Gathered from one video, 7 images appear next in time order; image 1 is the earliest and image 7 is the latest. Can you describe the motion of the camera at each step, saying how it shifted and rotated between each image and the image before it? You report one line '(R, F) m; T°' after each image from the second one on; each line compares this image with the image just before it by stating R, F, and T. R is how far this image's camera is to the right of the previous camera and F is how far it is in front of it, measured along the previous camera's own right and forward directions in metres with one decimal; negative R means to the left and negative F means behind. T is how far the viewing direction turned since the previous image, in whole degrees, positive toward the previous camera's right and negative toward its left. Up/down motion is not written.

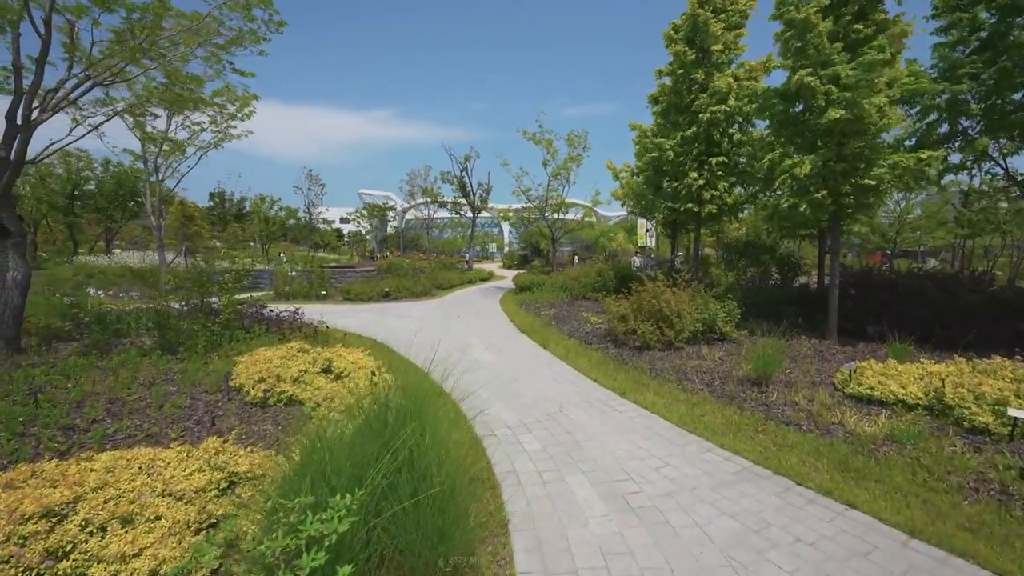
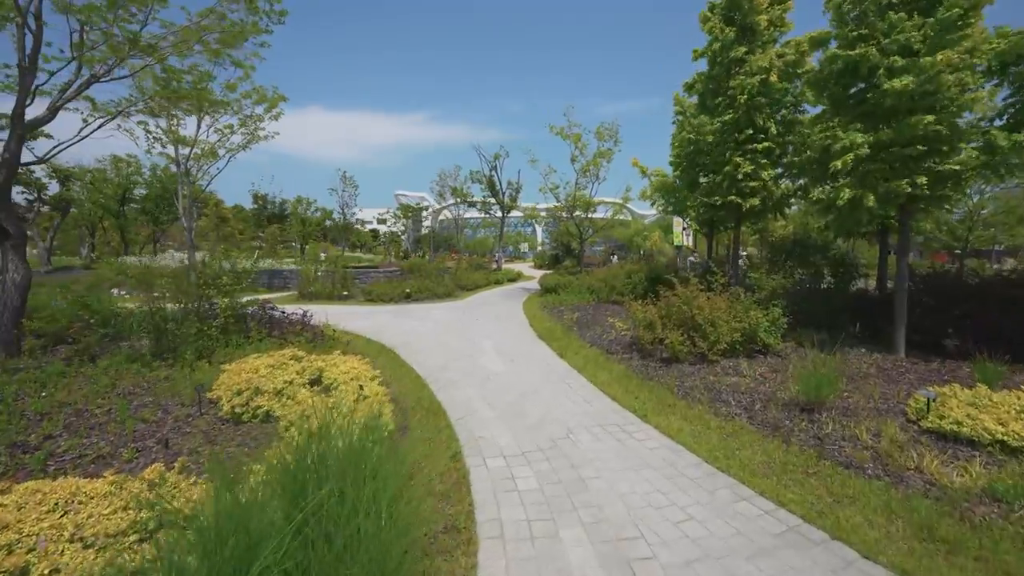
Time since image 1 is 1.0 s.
(+0.4, +0.7) m; -5°
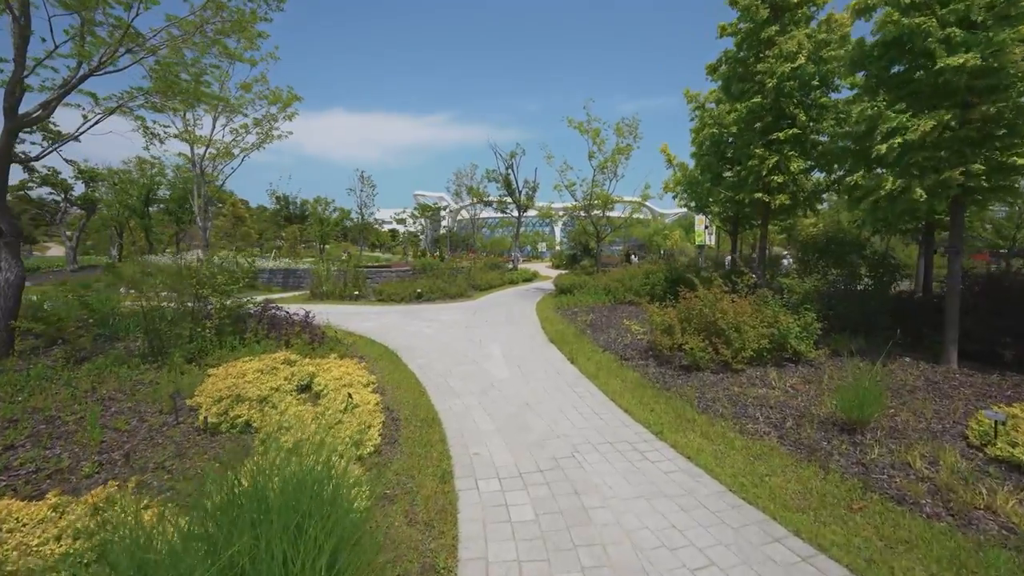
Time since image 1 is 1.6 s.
(+0.2, +0.5) m; -3°
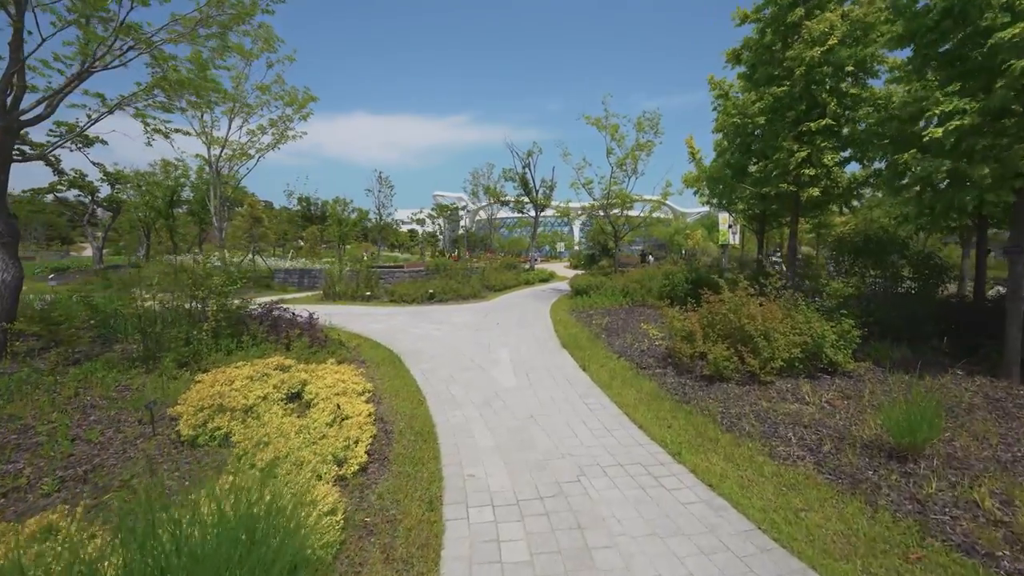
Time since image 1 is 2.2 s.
(+0.2, +0.4) m; -3°
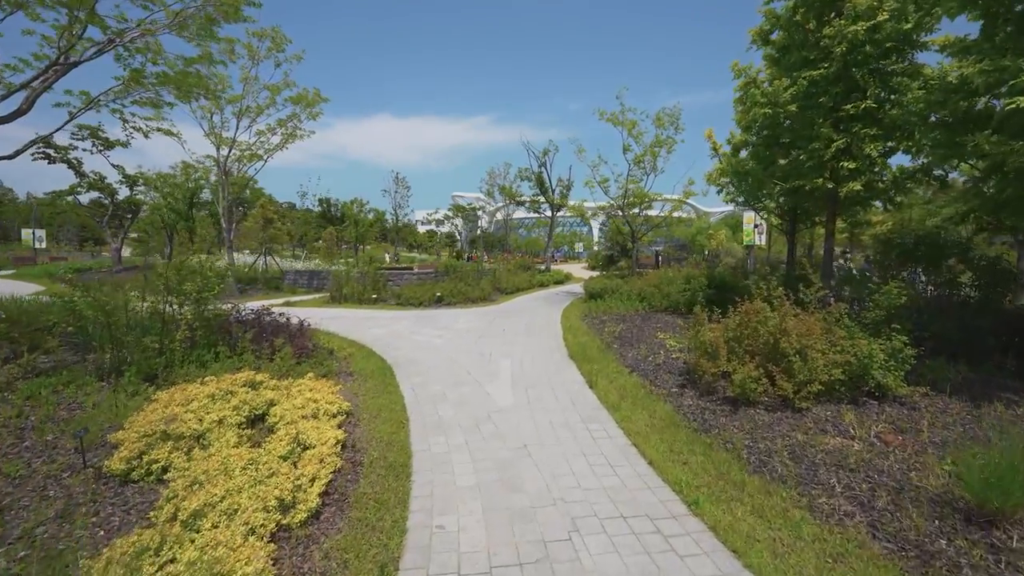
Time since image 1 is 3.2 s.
(+0.3, +0.7) m; -3°
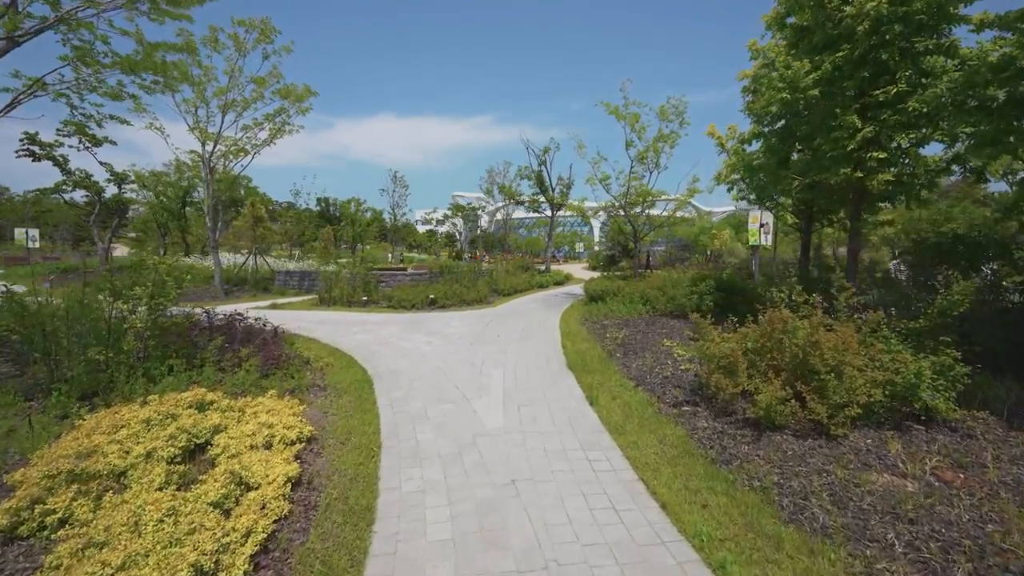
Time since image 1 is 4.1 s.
(+0.1, +0.7) m; 0°
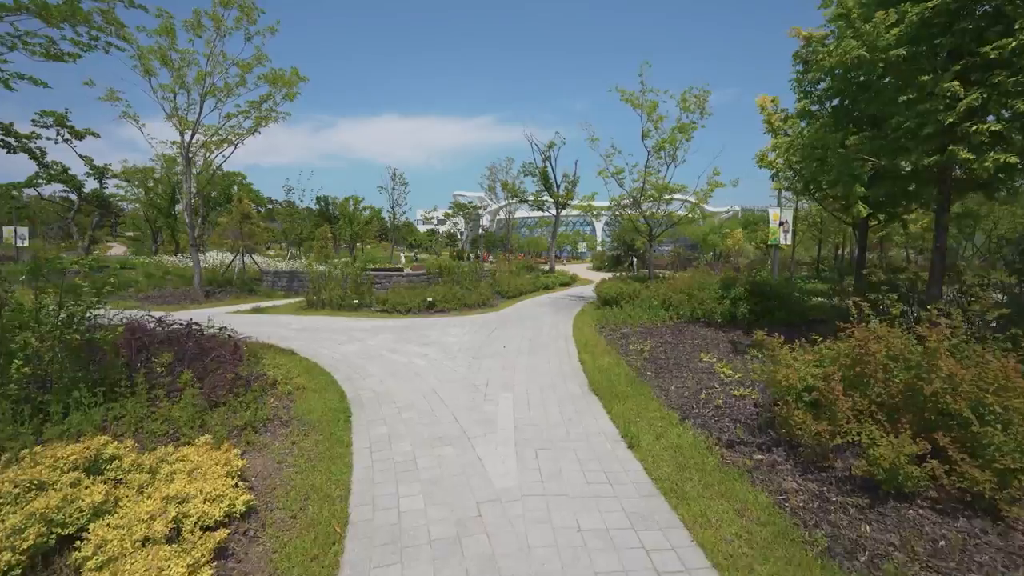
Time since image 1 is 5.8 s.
(-0.2, +1.3) m; 0°
